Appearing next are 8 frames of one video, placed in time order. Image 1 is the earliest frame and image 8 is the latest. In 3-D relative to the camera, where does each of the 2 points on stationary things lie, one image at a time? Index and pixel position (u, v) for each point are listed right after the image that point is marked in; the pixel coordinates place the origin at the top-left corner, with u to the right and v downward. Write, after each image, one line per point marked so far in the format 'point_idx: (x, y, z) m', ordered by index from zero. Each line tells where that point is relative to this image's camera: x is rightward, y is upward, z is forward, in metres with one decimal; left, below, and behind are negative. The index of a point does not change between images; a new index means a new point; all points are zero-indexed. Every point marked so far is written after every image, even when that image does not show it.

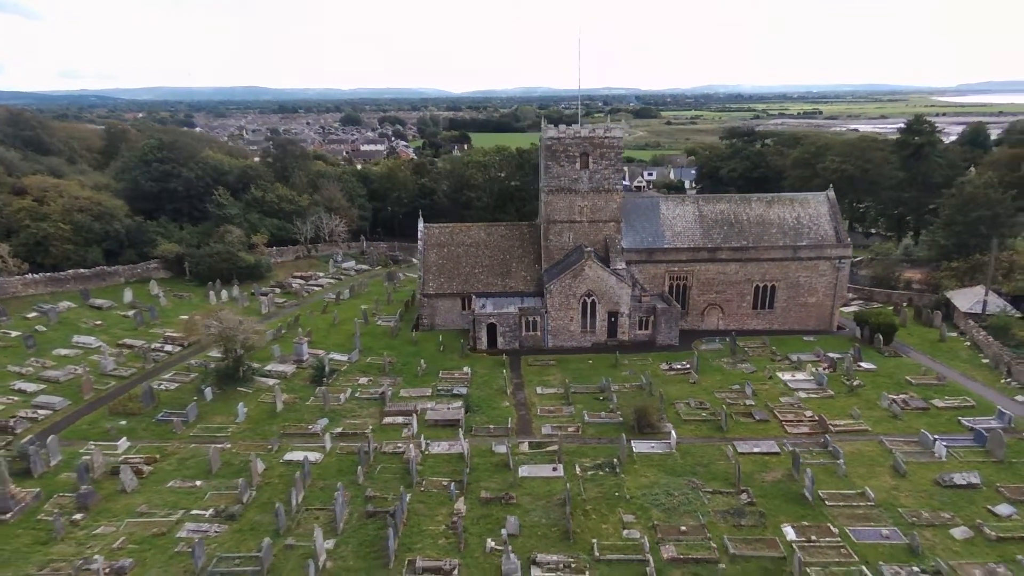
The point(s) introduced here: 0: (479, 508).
0: (-1.0, -6.8, +19.6) m
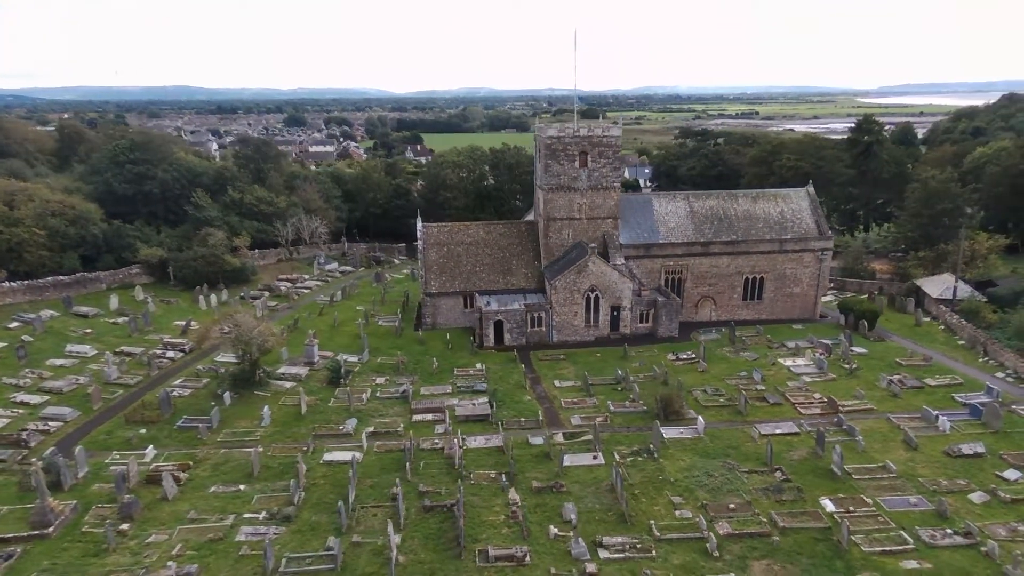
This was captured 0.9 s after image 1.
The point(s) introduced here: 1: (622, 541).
0: (+0.7, -6.6, +20.1) m
1: (+3.1, -7.1, +17.9) m
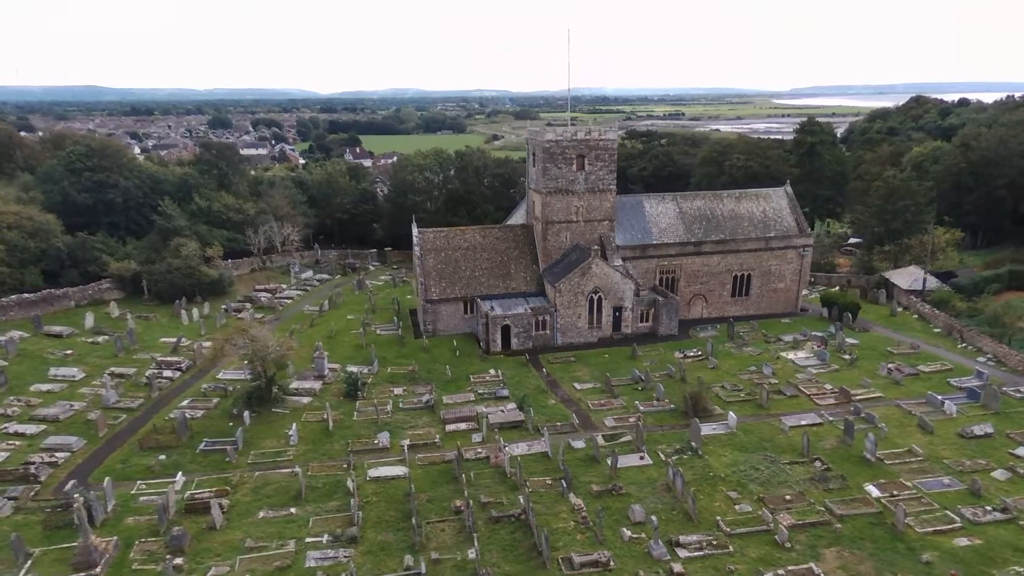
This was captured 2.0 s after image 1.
0: (+2.7, -6.8, +20.2) m
1: (+5.3, -7.2, +18.2) m
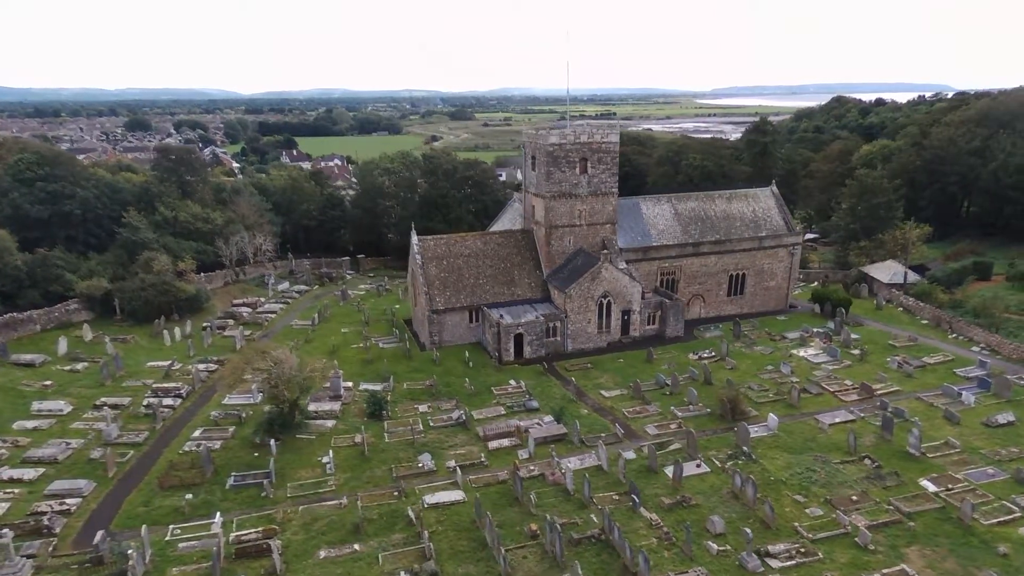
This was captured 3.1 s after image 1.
0: (+4.9, -7.1, +19.8) m
1: (+7.8, -7.4, +18.1) m
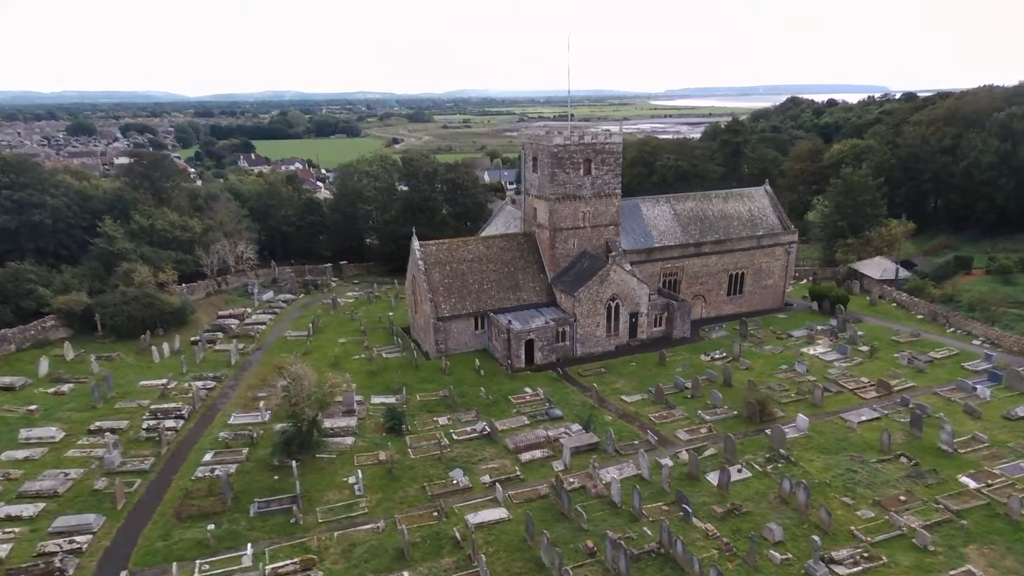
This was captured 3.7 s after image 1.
0: (+6.4, -7.2, +19.3) m
1: (+9.4, -7.4, +17.7) m
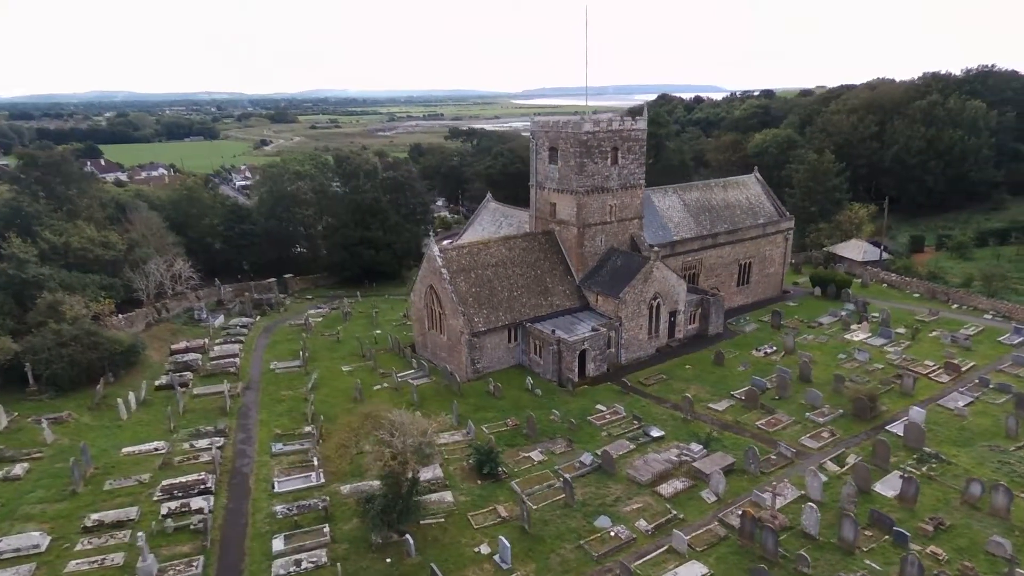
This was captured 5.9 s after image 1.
0: (+11.5, -6.9, +17.2) m
1: (+14.7, -6.9, +16.2) m
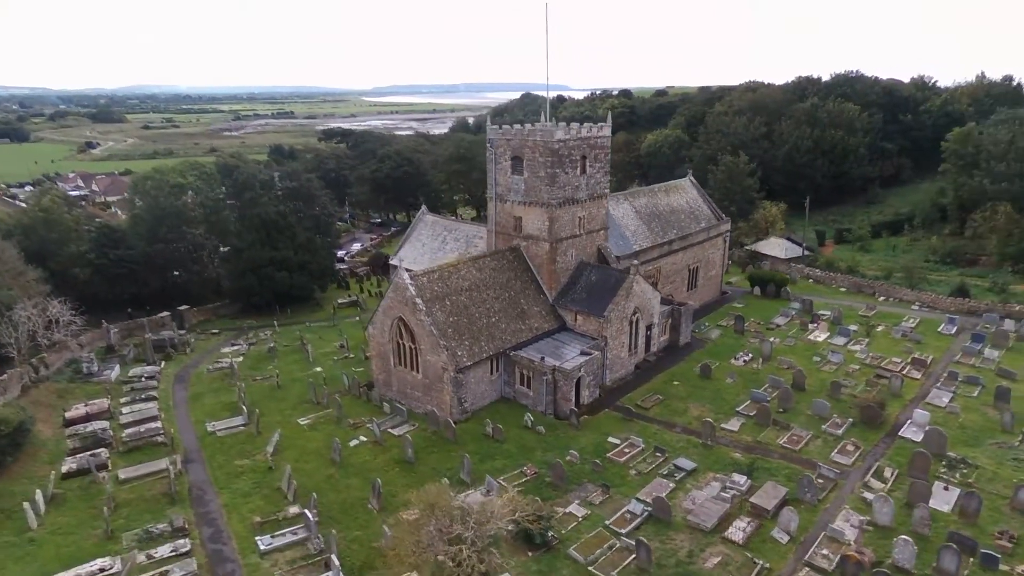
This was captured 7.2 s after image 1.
0: (+13.6, -7.3, +17.1) m
1: (+17.0, -7.1, +16.9) m
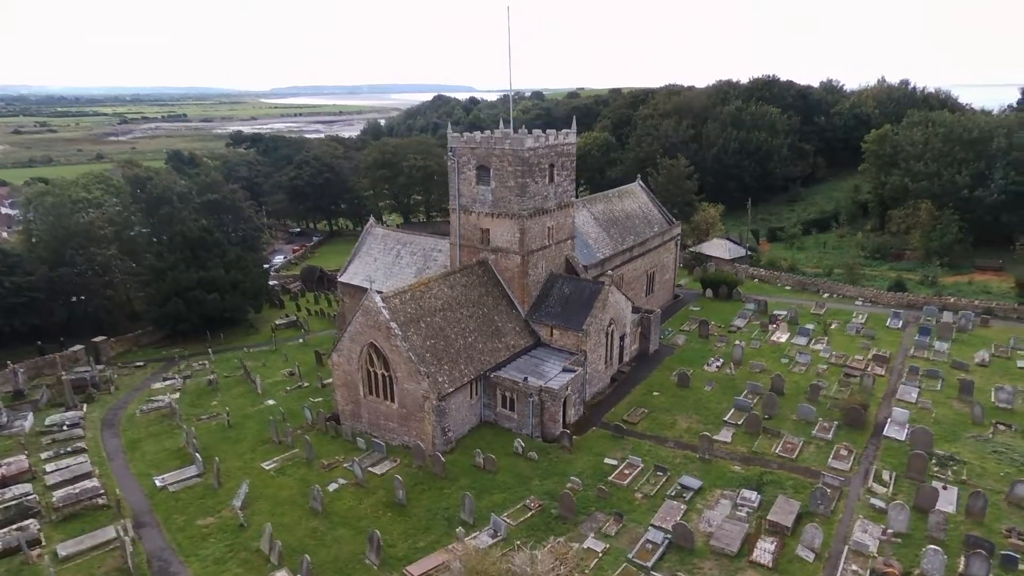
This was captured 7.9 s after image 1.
0: (+14.3, -7.4, +17.5) m
1: (+17.6, -7.1, +17.7) m
